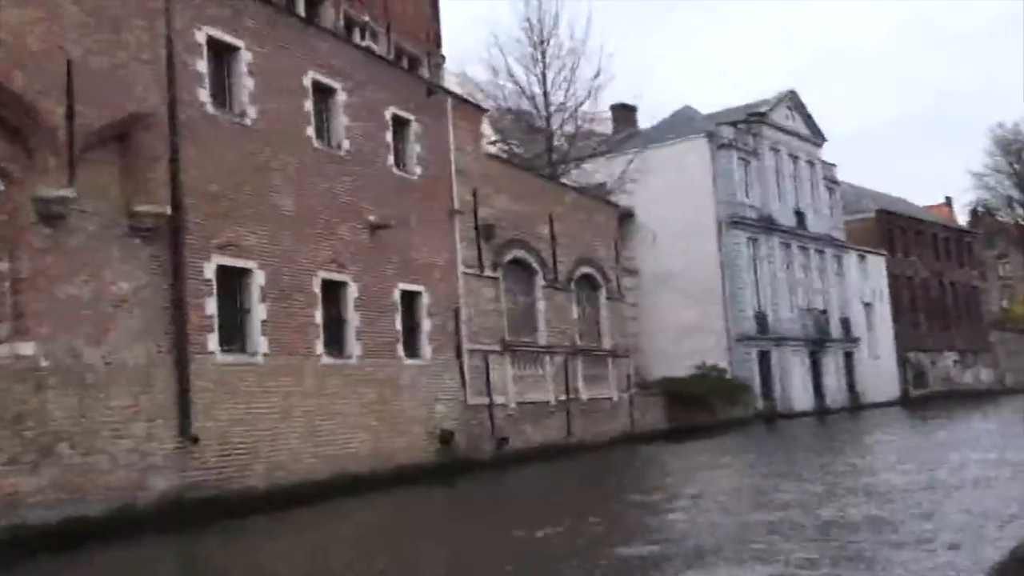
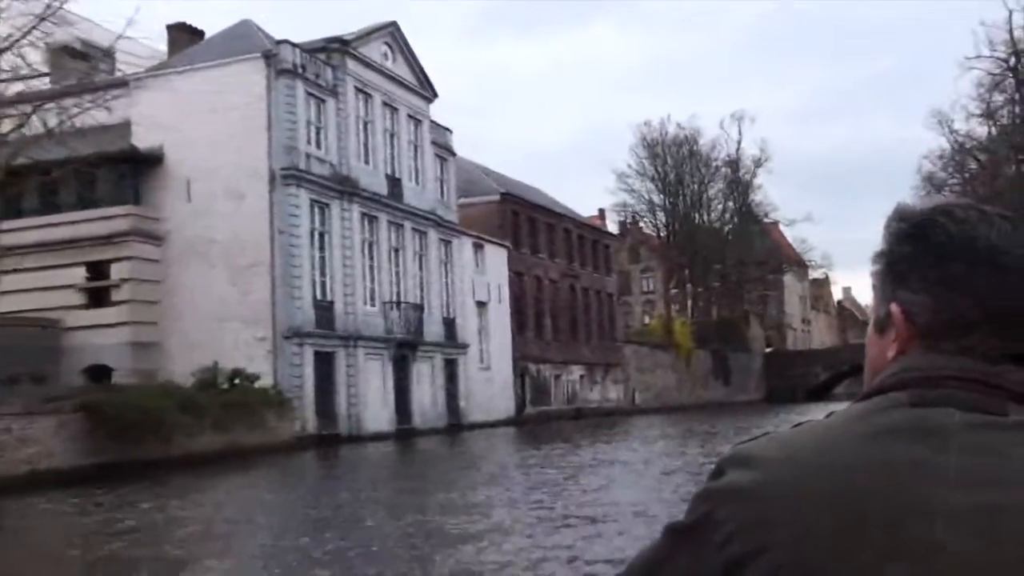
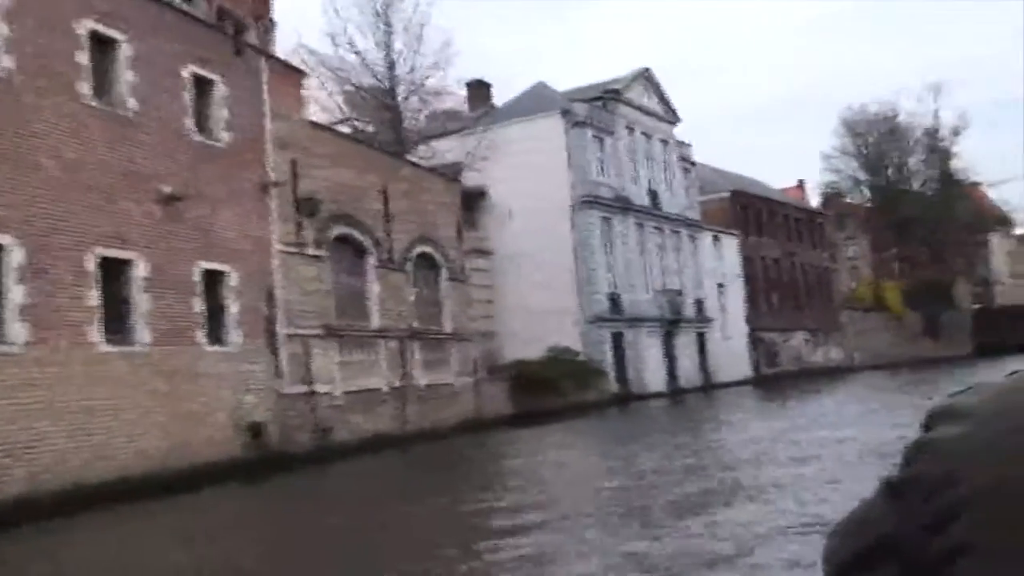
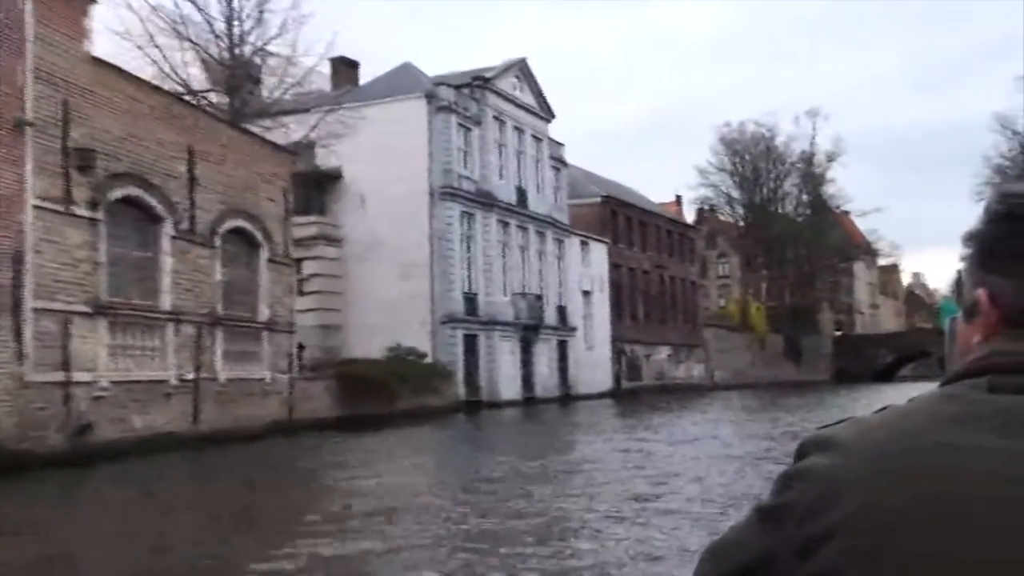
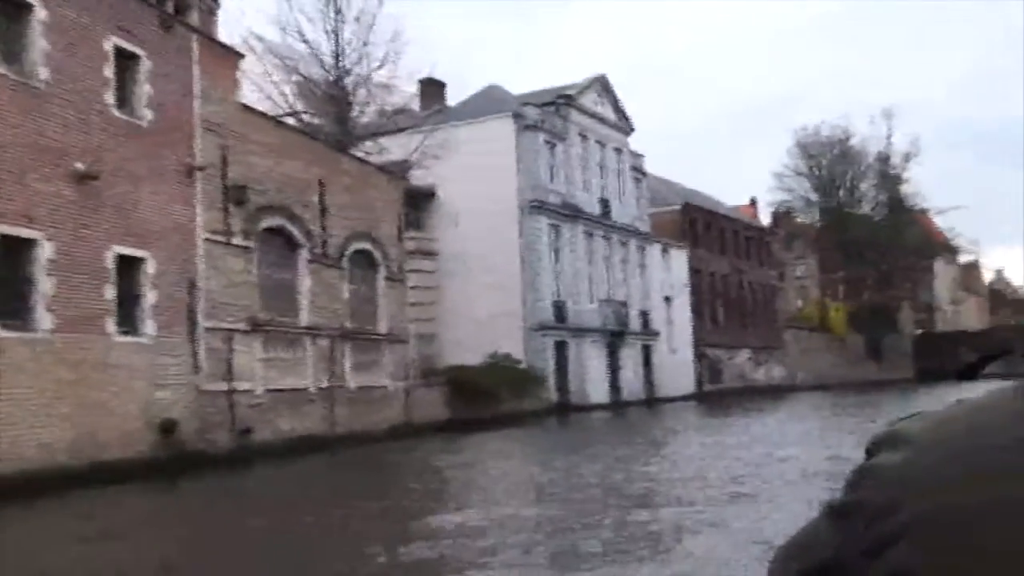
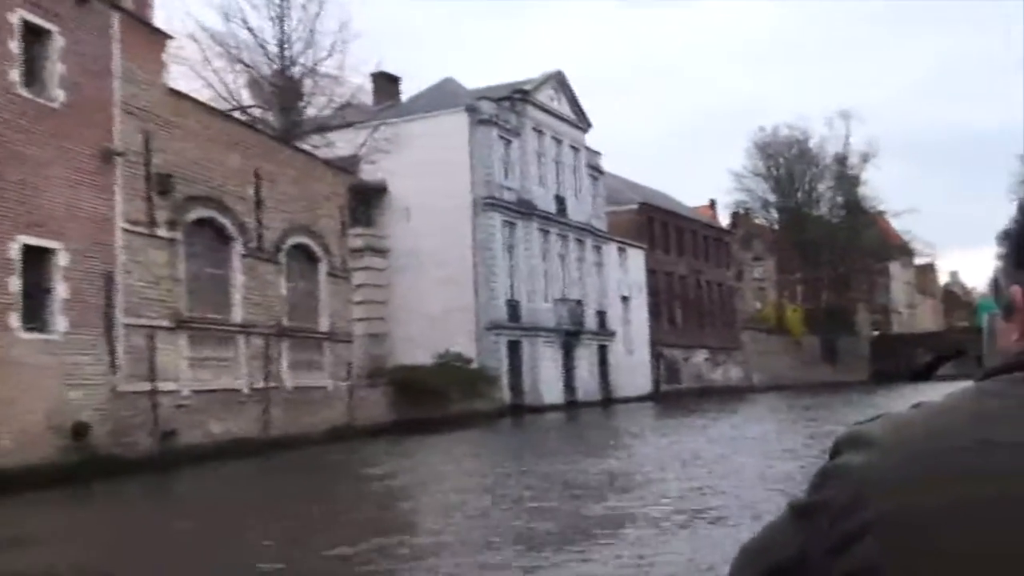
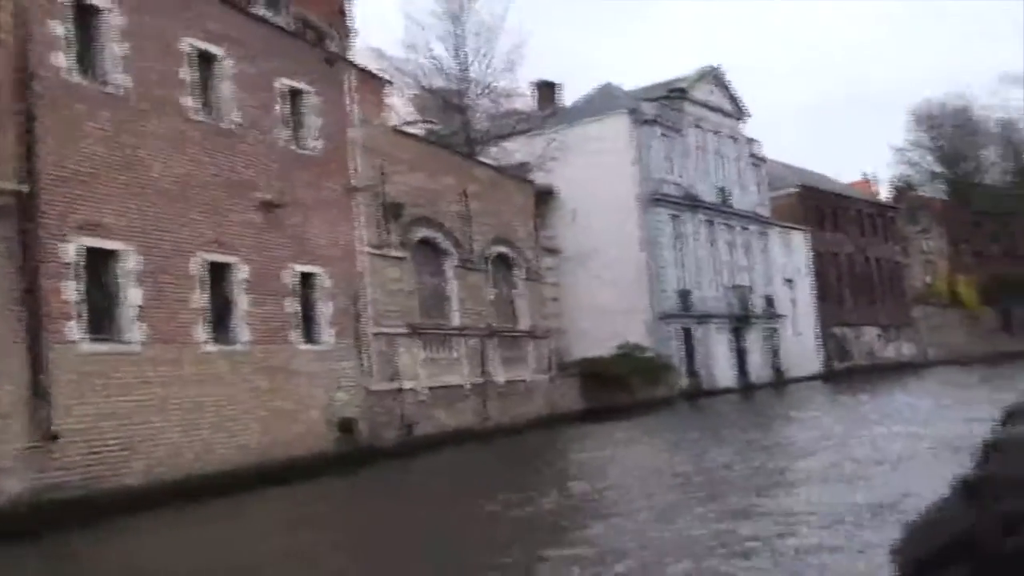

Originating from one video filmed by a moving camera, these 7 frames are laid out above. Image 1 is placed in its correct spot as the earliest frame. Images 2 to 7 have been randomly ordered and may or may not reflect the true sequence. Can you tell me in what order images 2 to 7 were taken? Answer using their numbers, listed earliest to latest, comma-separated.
7, 3, 5, 6, 4, 2
